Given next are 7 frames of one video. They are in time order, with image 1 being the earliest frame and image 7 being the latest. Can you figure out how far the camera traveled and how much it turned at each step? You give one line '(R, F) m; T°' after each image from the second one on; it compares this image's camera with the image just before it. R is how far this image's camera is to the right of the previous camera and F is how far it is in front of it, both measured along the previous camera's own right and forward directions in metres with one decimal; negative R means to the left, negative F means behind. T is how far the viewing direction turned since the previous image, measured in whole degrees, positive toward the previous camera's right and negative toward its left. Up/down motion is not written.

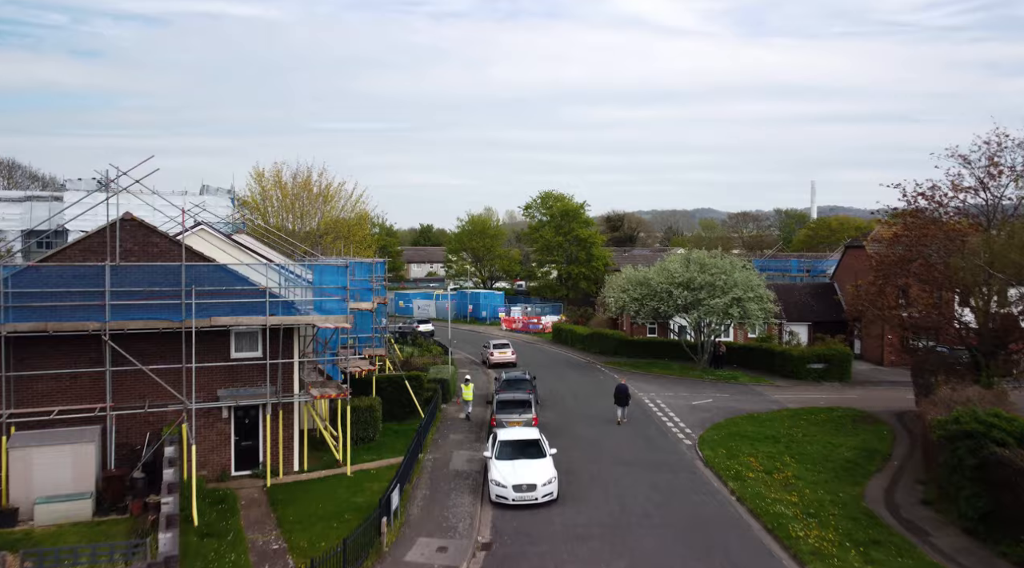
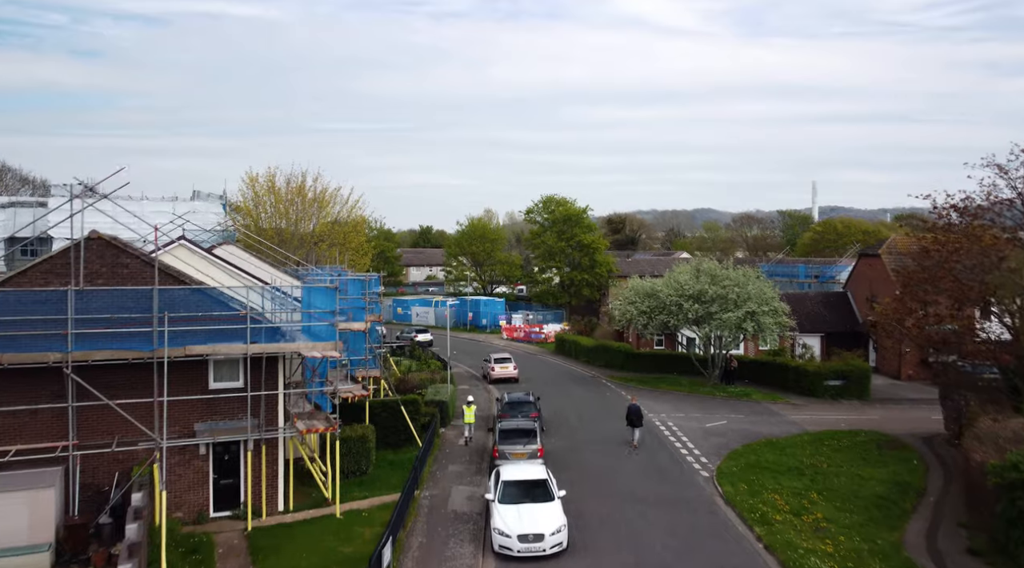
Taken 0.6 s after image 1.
(-0.1, +1.5) m; 0°
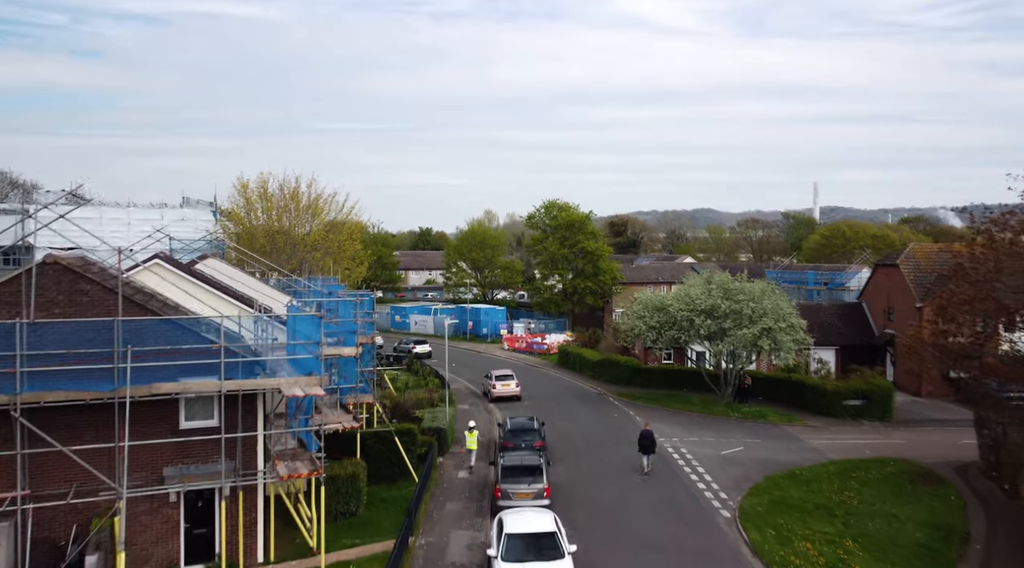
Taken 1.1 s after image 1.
(-0.1, +1.6) m; 0°
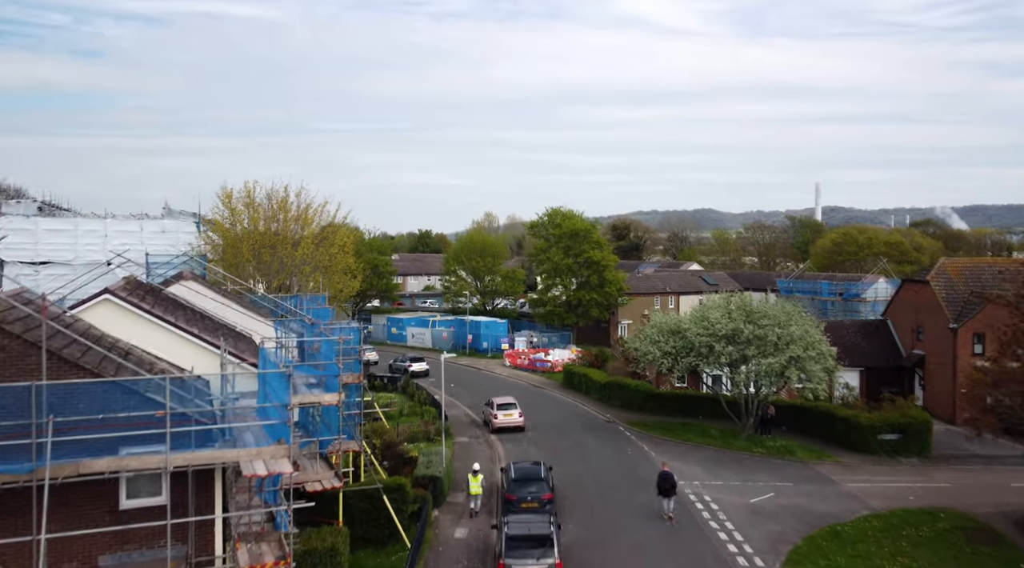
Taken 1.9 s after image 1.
(-0.1, +2.4) m; 0°
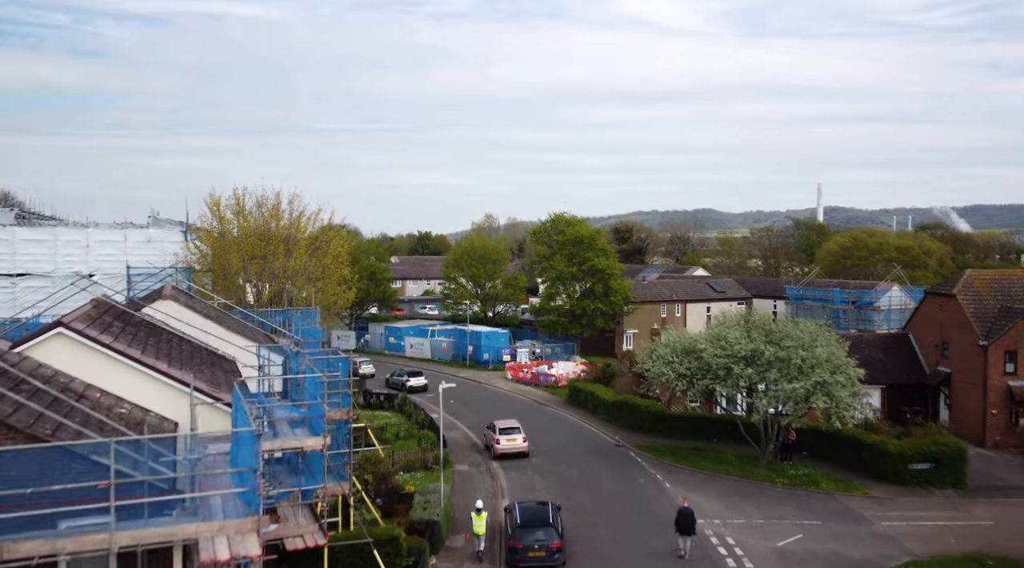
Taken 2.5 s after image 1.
(-0.1, +1.8) m; 0°
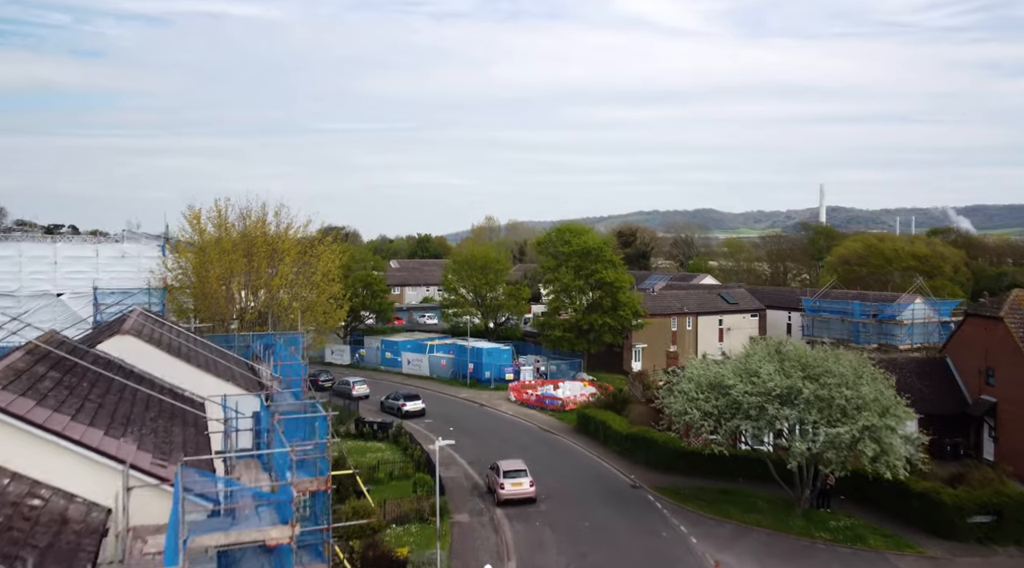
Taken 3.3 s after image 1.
(-0.2, +2.7) m; 0°
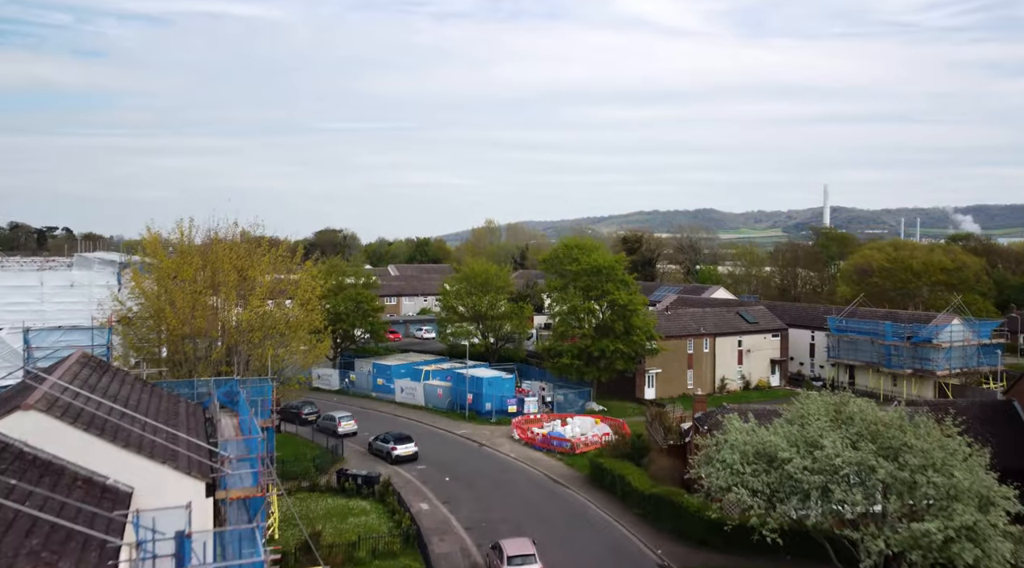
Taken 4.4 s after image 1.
(-0.1, +4.1) m; 0°
